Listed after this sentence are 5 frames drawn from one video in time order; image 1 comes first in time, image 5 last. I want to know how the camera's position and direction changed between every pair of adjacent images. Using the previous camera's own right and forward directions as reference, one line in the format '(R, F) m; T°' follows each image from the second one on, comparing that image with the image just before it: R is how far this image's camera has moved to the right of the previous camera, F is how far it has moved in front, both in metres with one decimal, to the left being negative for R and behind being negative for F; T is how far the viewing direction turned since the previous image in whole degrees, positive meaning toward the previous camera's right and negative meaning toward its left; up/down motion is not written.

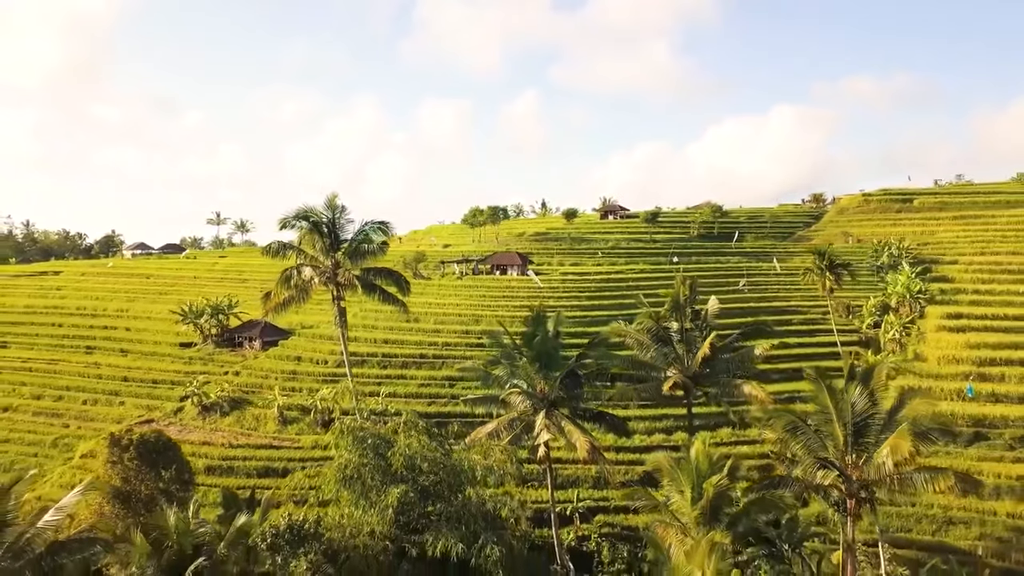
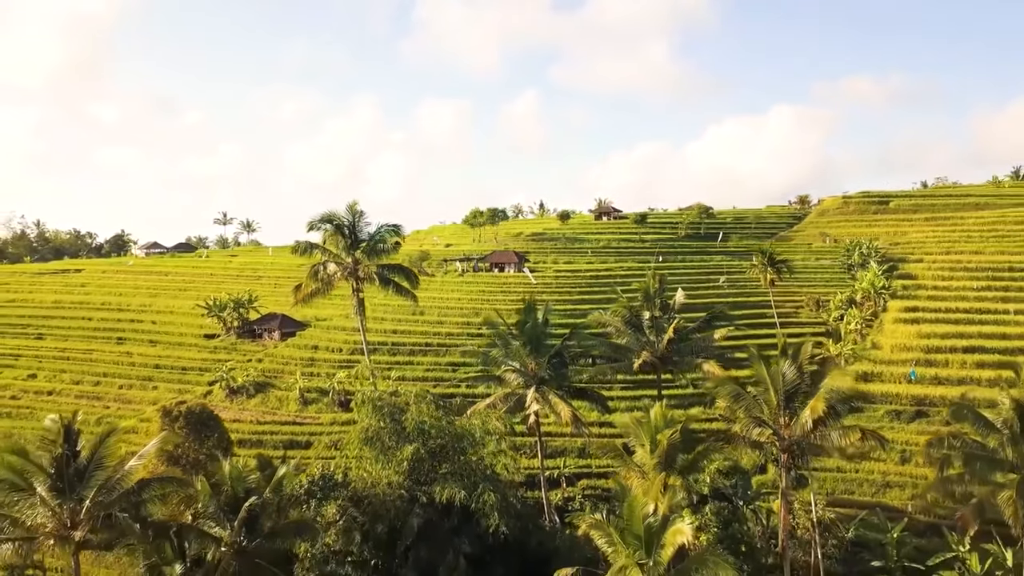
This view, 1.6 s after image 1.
(+0.2, -3.8) m; 0°
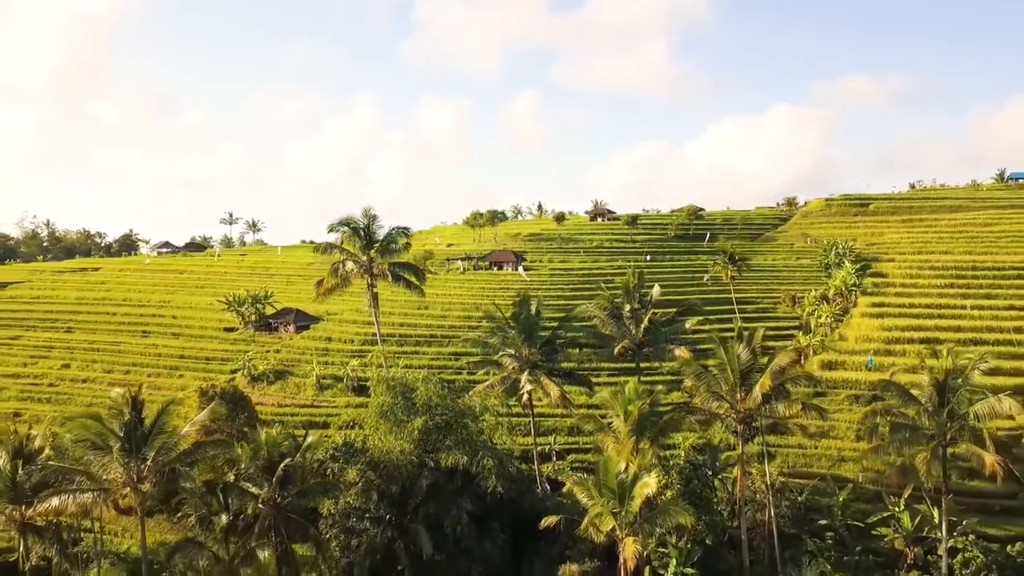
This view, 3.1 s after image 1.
(+0.2, -3.6) m; 0°
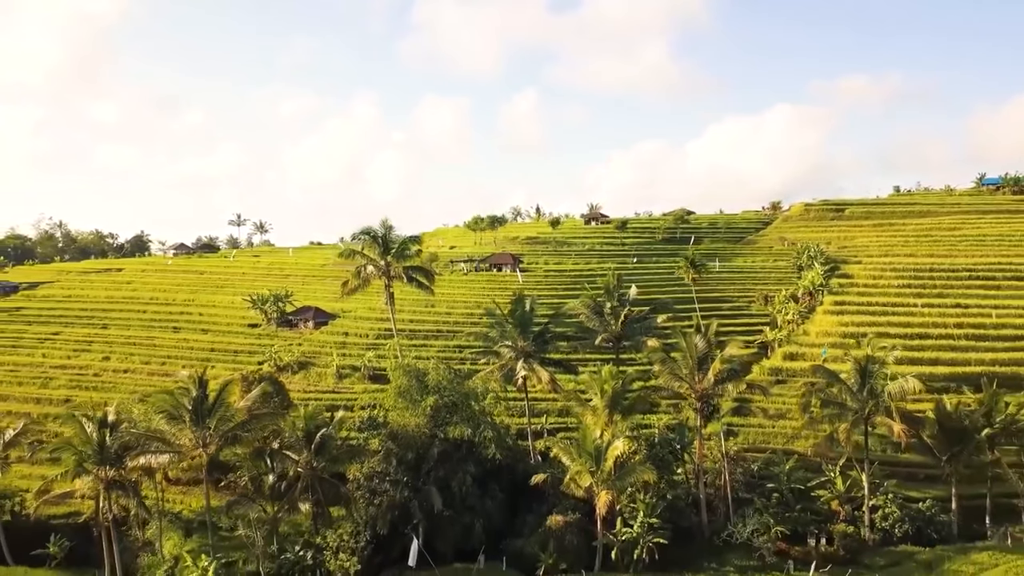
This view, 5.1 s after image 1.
(+0.2, -5.0) m; 0°
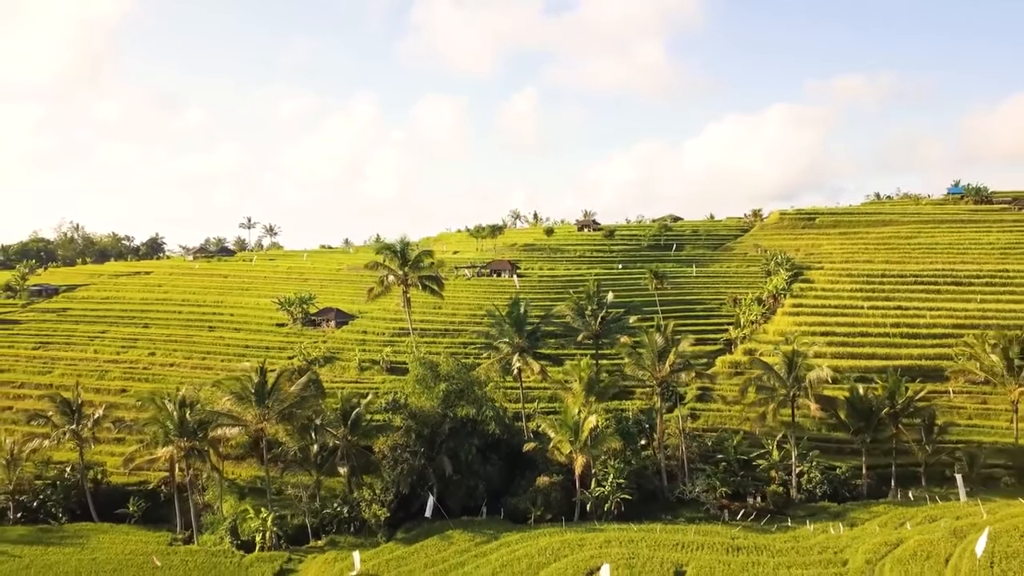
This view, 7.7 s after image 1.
(+0.2, -7.1) m; 0°
